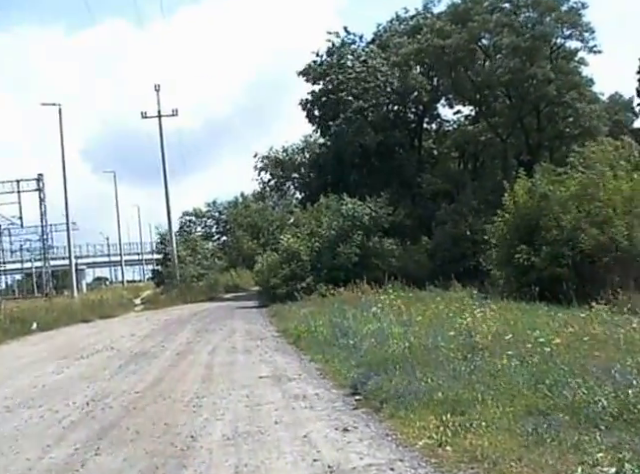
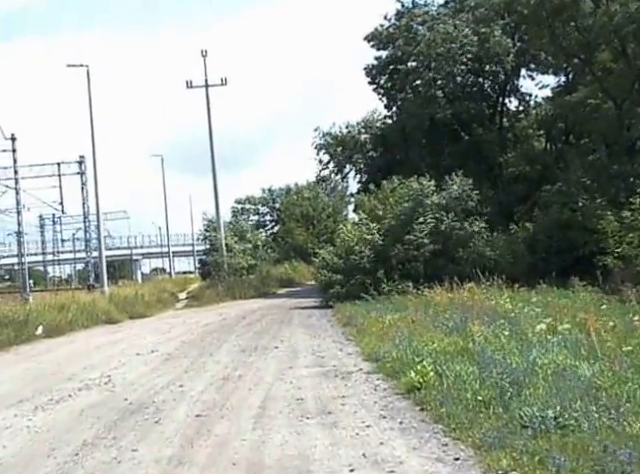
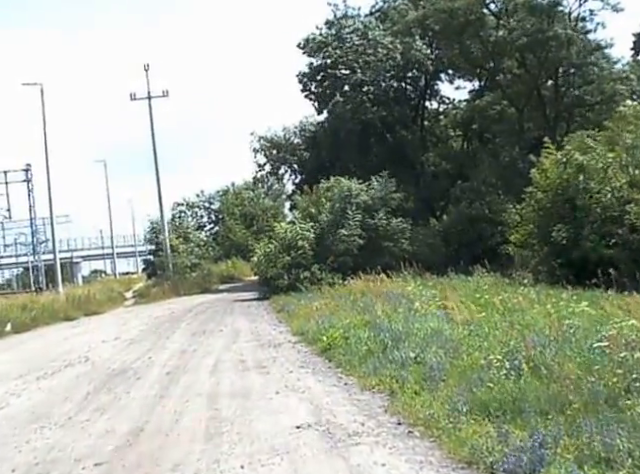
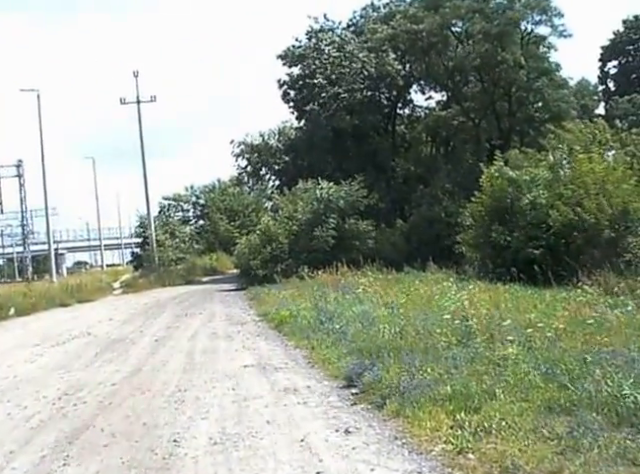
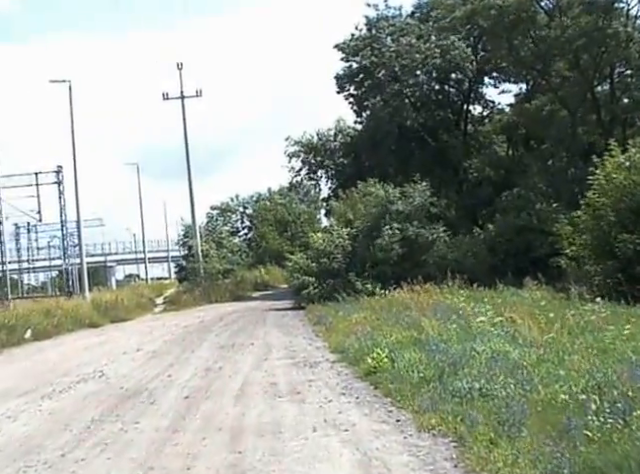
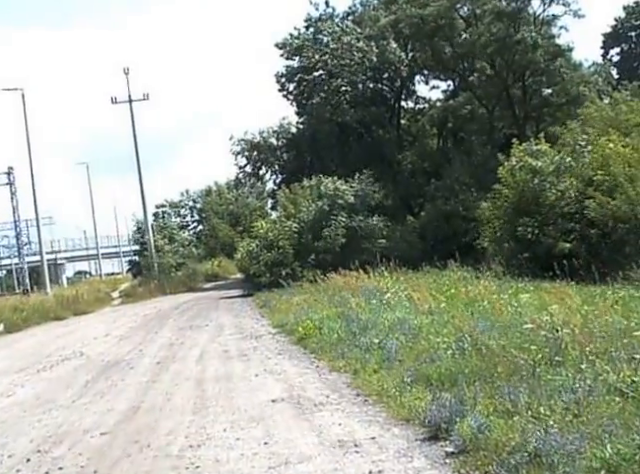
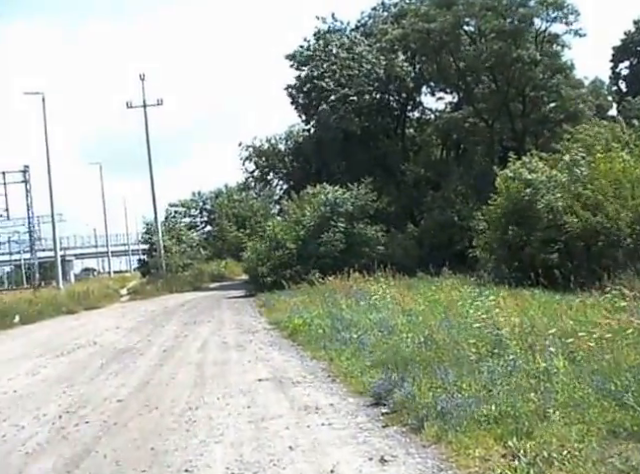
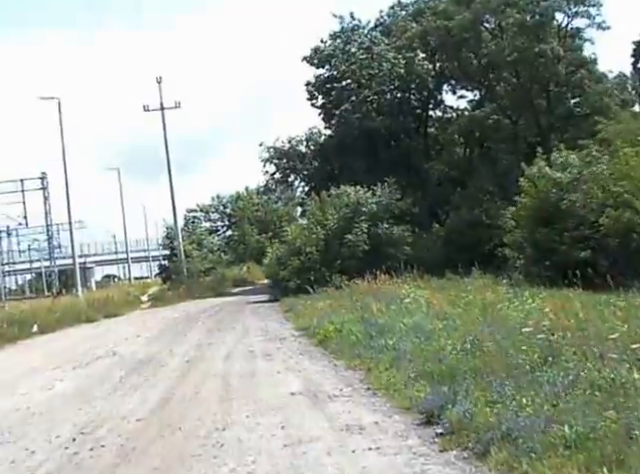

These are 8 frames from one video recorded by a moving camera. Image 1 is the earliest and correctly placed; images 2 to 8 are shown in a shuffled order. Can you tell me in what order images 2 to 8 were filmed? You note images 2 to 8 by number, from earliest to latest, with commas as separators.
4, 7, 8, 6, 3, 5, 2
